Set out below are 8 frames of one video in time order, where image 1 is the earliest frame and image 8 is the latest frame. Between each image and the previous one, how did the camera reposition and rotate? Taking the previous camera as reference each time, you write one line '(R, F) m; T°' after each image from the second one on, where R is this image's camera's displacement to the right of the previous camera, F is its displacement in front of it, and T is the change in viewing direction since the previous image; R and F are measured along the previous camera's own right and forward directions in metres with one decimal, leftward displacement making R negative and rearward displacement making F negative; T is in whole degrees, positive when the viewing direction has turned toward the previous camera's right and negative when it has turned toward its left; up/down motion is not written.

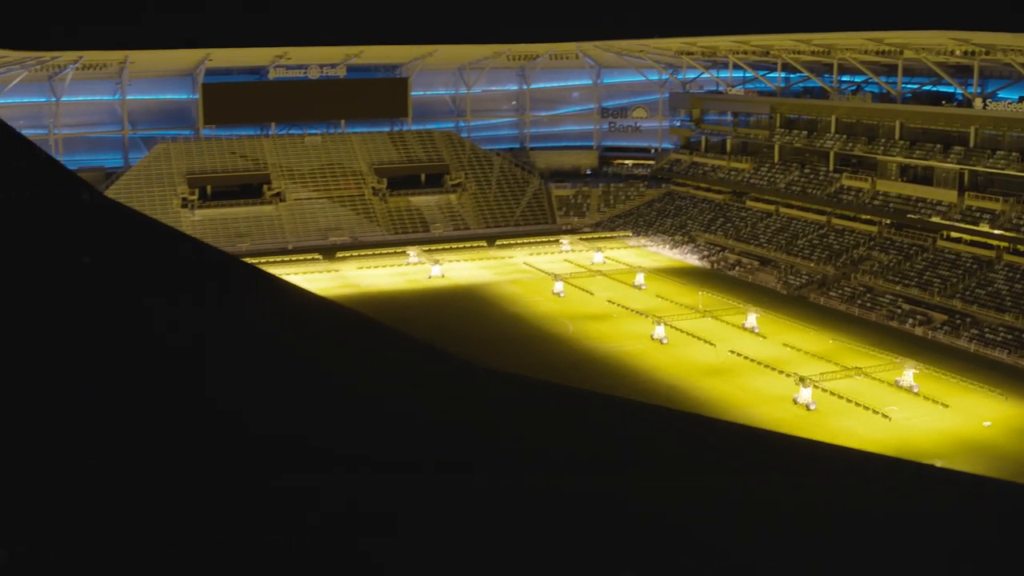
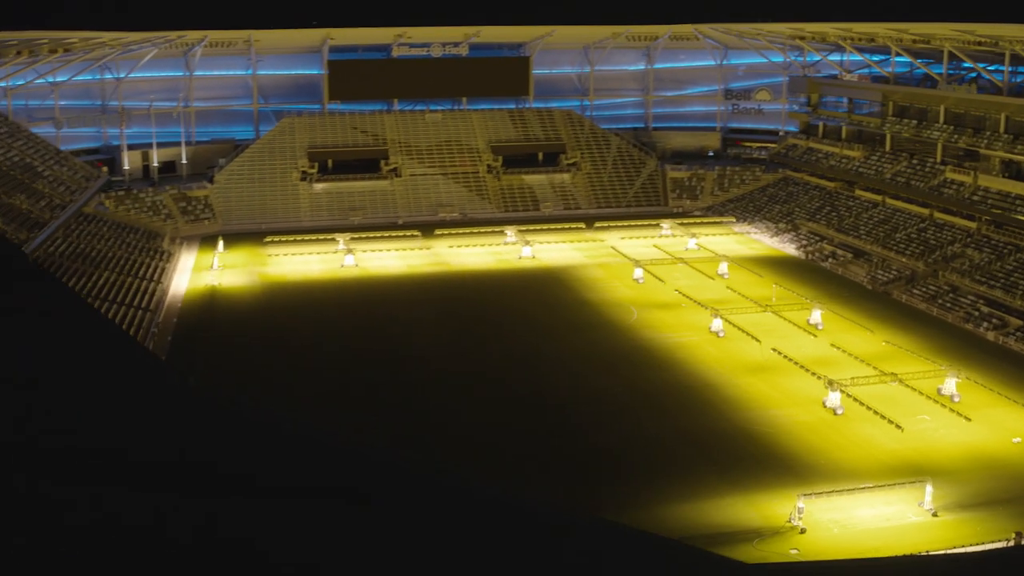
(+2.9, -0.2) m; -8°
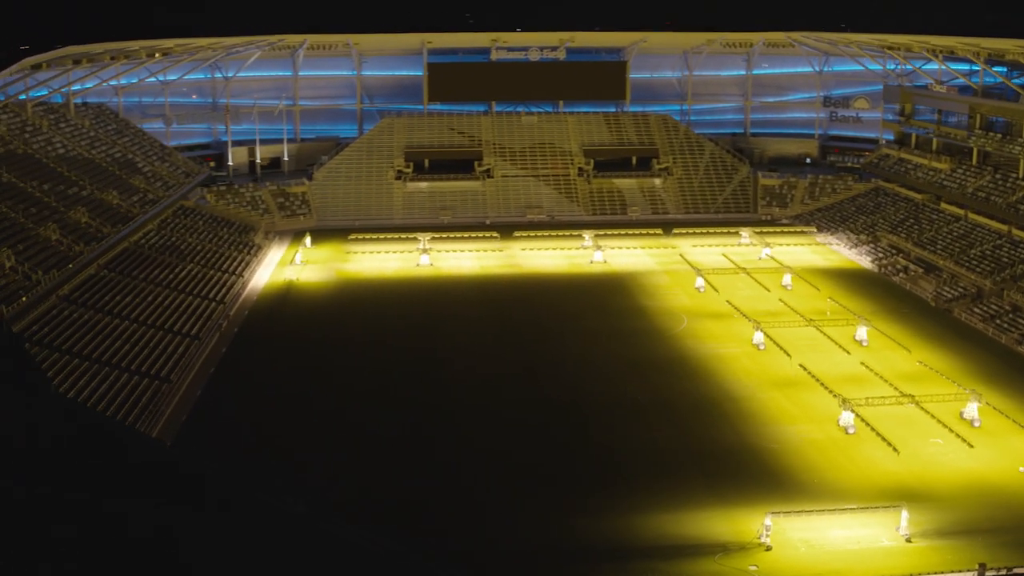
(+2.5, -0.7) m; -7°
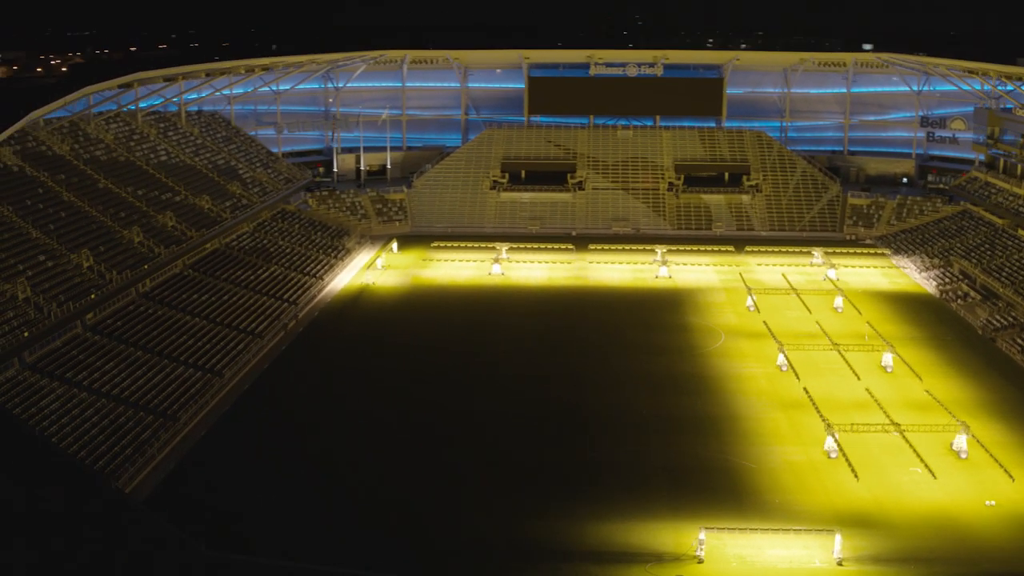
(+3.2, -1.5) m; -7°
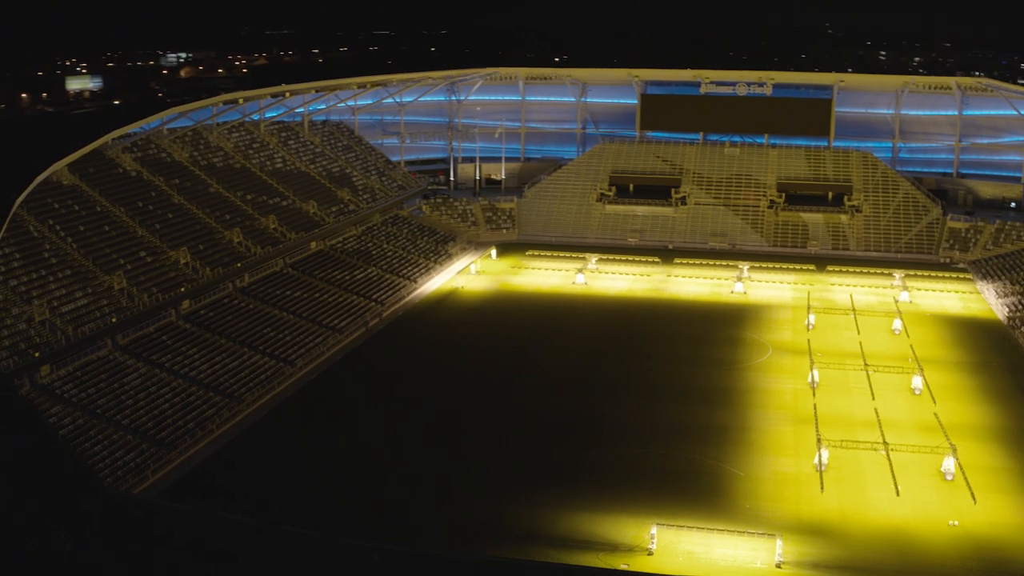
(+3.5, -2.3) m; -8°
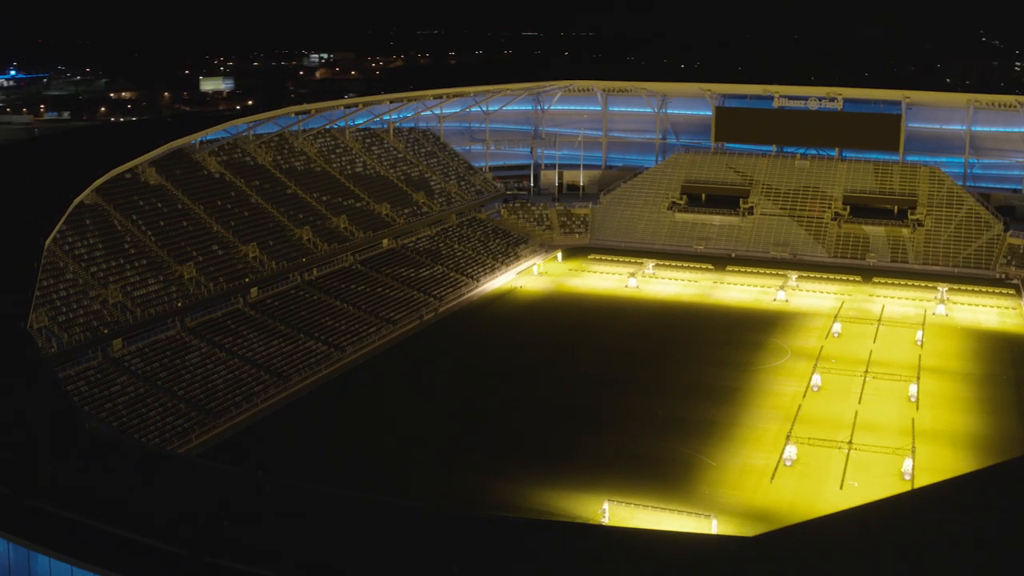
(+3.3, -3.0) m; -6°
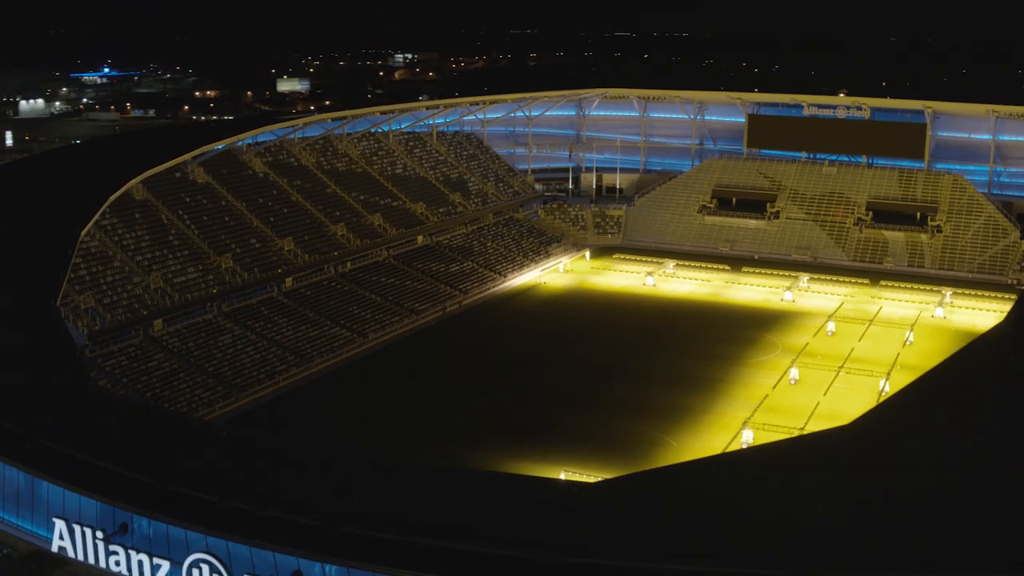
(+2.6, -3.2) m; -4°
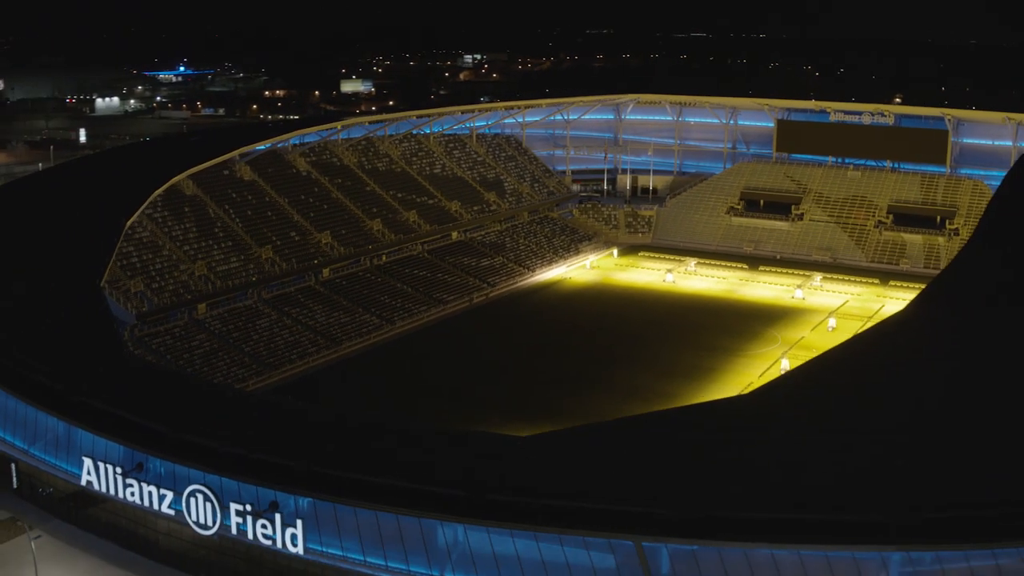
(+2.0, -3.2) m; -3°
